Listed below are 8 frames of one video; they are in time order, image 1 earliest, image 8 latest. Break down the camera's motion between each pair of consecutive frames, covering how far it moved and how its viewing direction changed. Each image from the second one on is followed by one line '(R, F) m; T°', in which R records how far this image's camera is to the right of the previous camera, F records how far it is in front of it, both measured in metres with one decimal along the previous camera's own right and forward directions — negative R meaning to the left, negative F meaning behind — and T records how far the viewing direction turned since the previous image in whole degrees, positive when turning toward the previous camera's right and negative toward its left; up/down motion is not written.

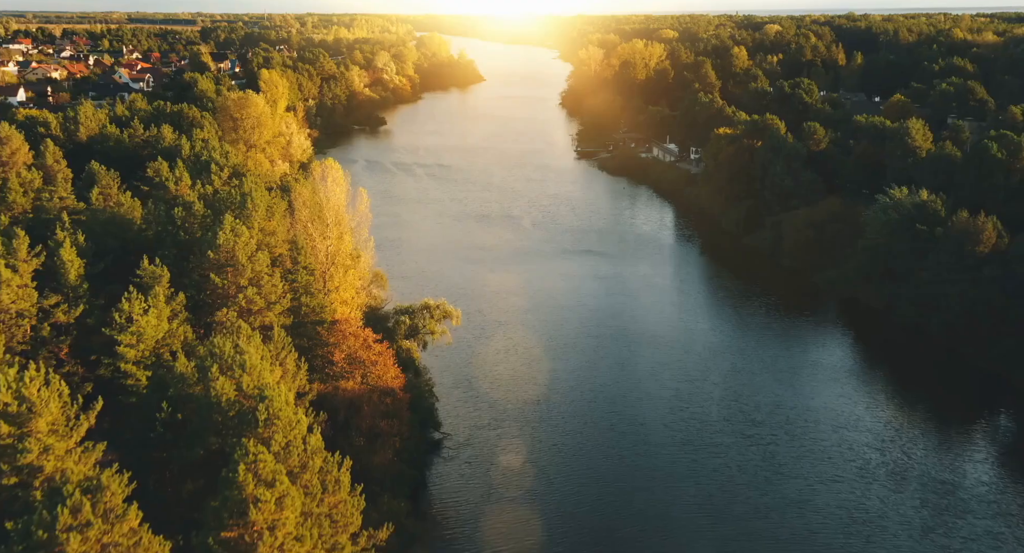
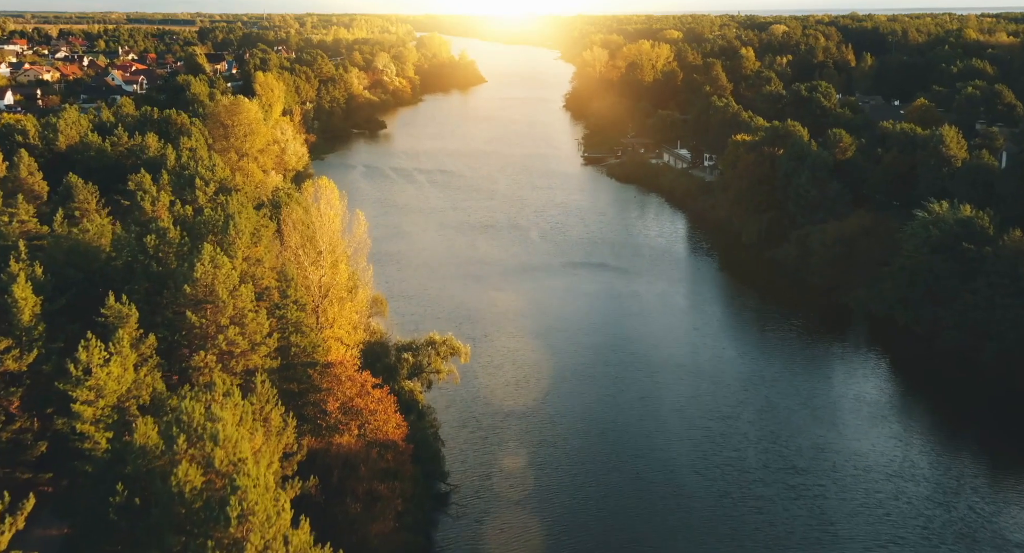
(-0.2, +1.6) m; 0°
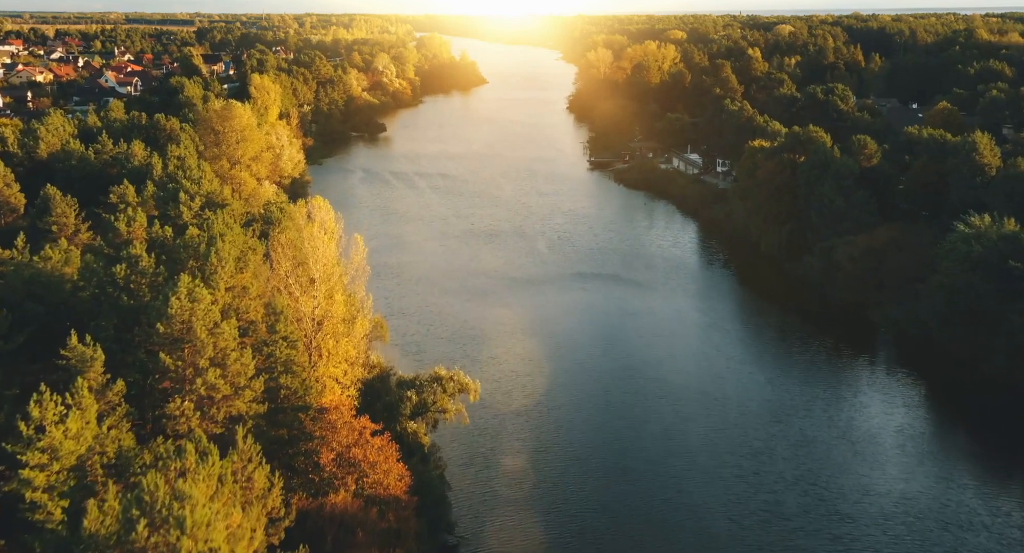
(-0.2, +1.4) m; 0°
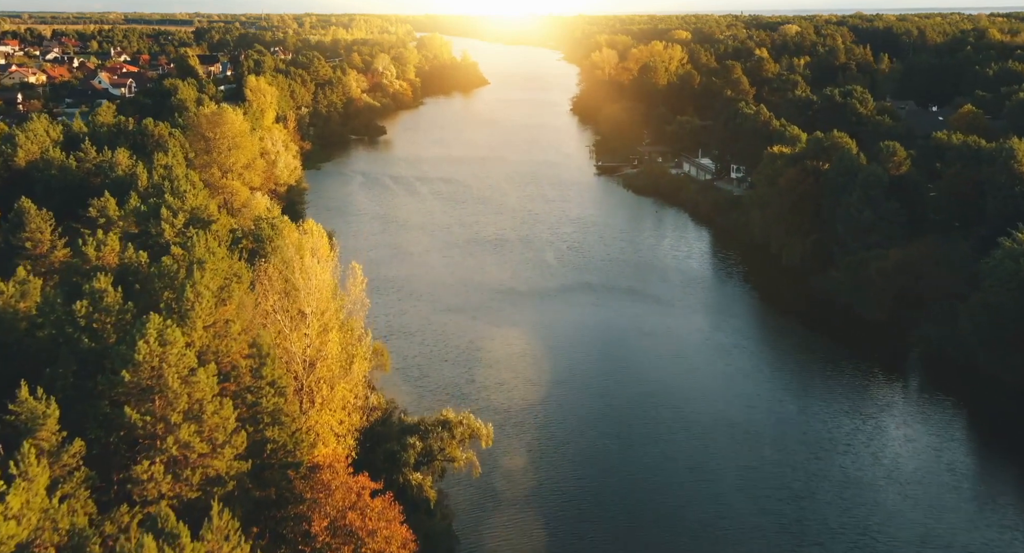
(-0.2, +1.4) m; 0°
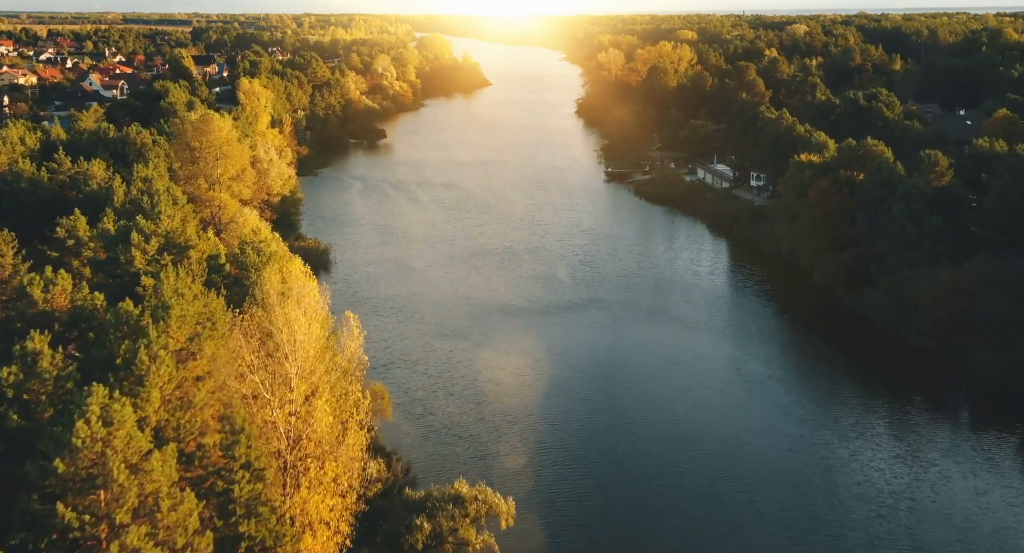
(-0.3, +1.8) m; 0°
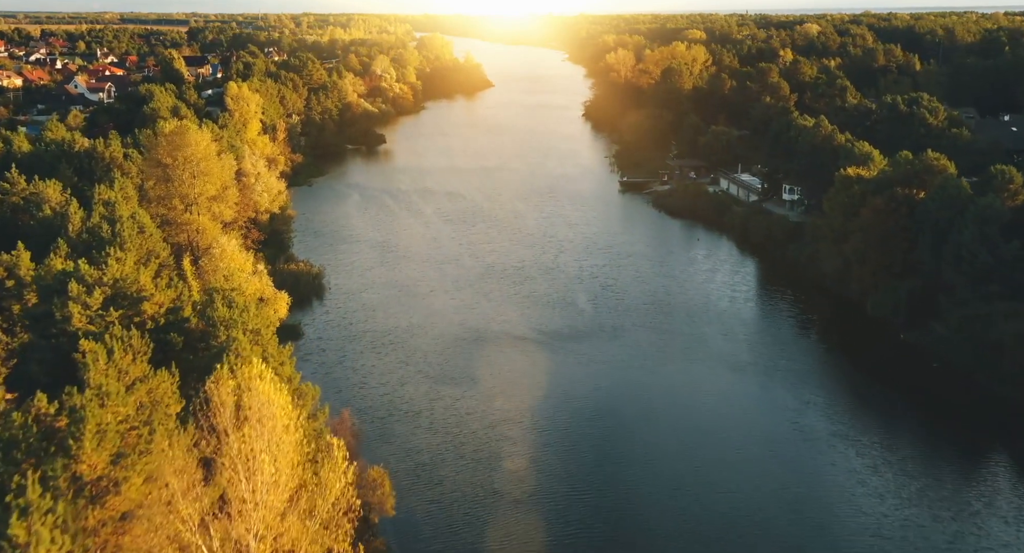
(-0.4, +2.6) m; 0°
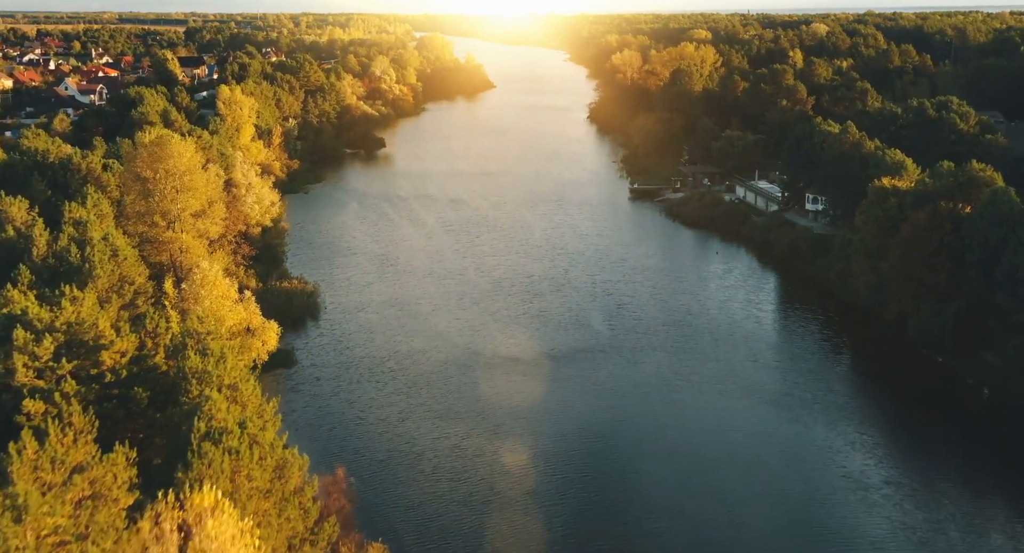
(-0.2, +1.6) m; 0°
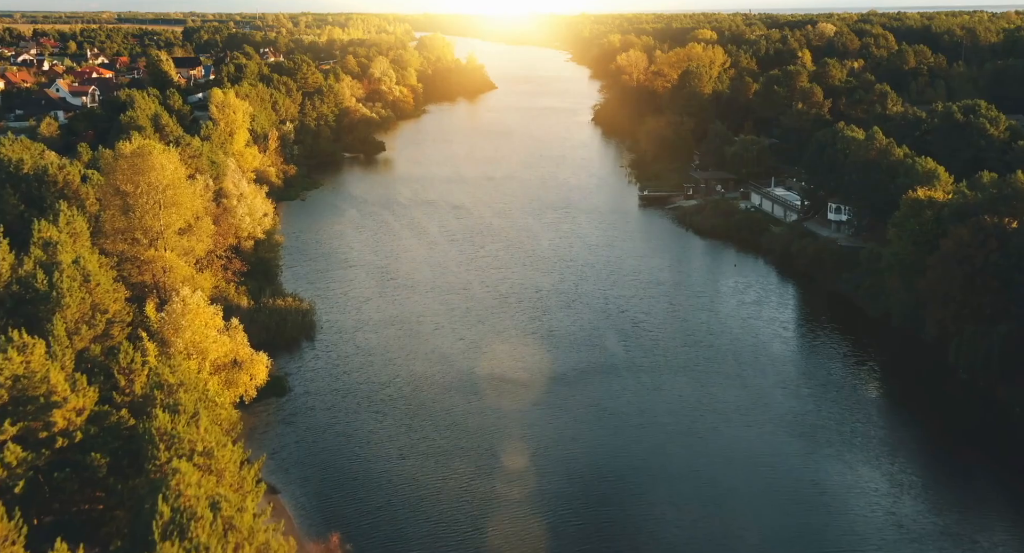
(-0.2, +1.4) m; 0°
